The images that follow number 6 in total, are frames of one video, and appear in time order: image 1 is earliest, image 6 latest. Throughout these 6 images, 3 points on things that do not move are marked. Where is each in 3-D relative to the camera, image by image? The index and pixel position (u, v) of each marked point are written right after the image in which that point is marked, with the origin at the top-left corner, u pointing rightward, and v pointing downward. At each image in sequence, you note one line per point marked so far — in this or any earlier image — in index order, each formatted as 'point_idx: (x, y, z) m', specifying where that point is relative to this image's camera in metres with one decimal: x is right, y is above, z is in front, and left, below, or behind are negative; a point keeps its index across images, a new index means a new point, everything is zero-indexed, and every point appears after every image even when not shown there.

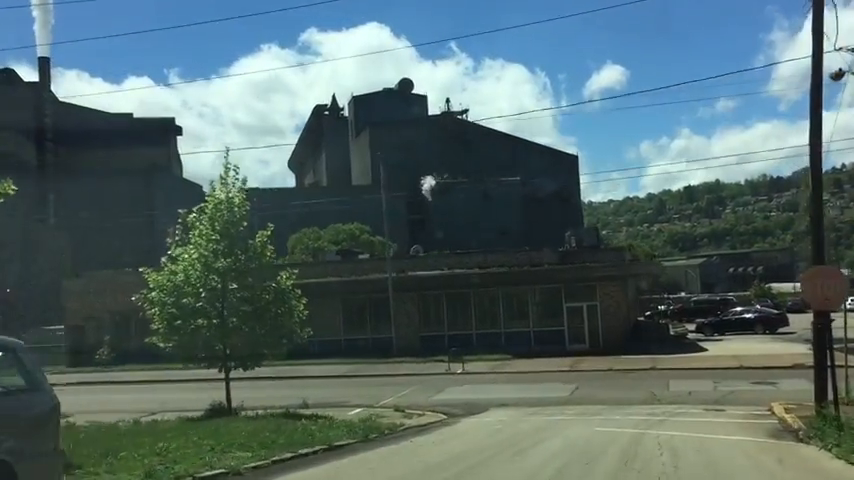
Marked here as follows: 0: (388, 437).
0: (-0.7, -3.6, +16.2) m
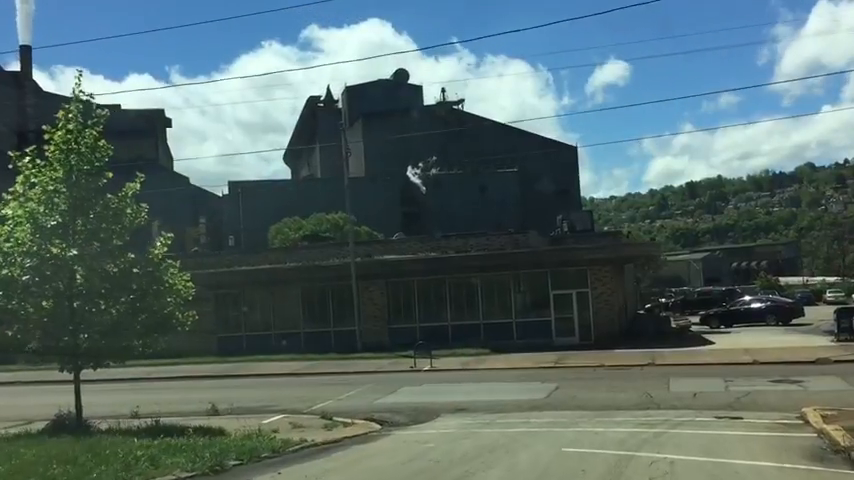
0: (-2.1, -2.8, +11.2) m
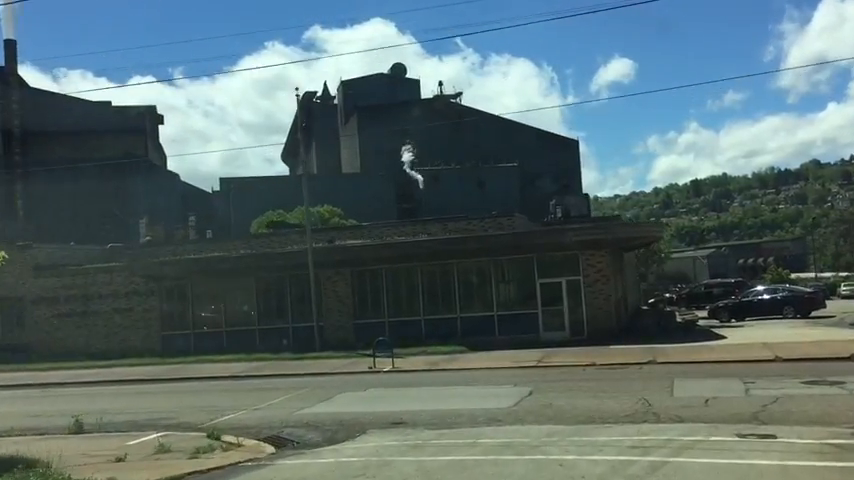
0: (-3.4, -2.2, +6.5) m
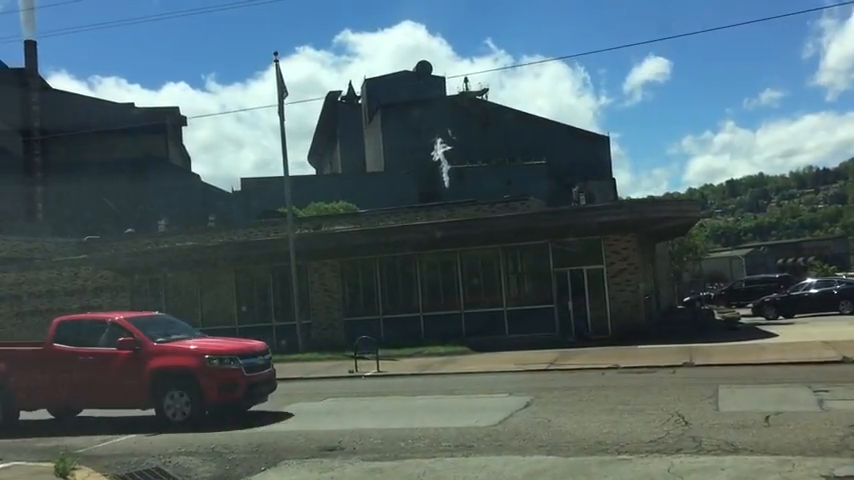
0: (-4.4, -1.6, +2.4) m
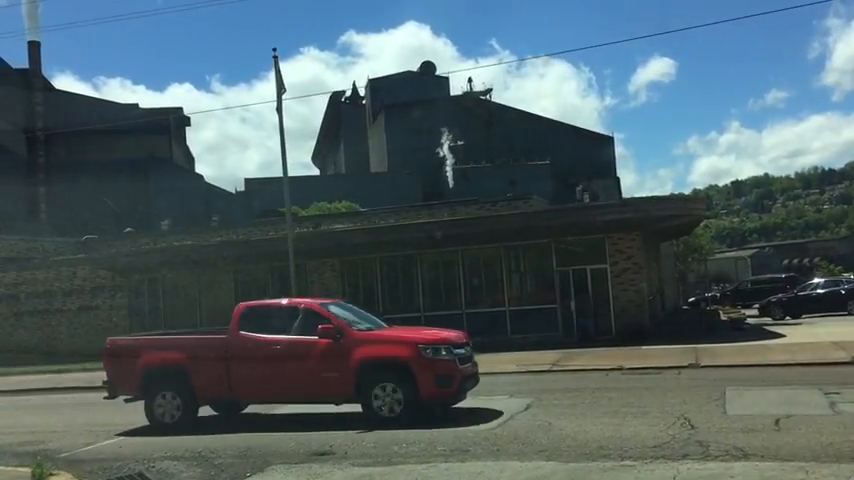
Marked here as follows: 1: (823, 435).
0: (-4.5, -1.5, +2.0) m
1: (+4.2, -2.1, +9.4) m
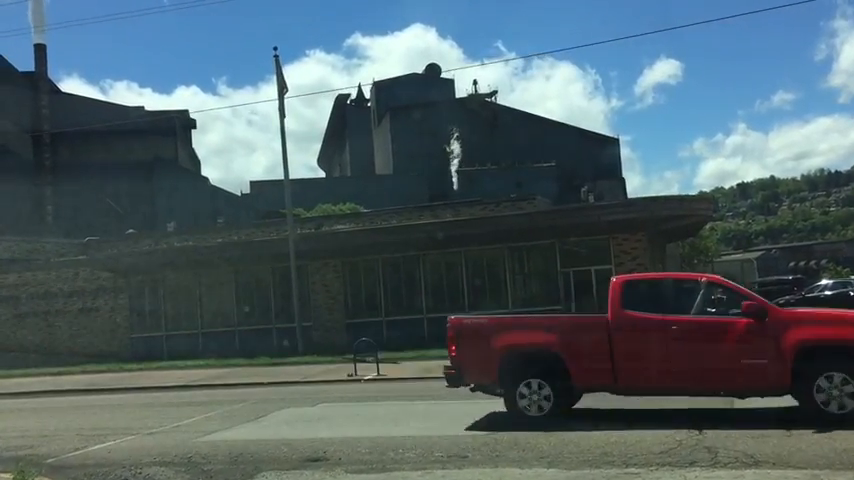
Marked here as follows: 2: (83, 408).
0: (-4.5, -1.5, +1.7) m
1: (+4.2, -2.0, +9.1) m
2: (-6.6, -3.2, +17.3) m
